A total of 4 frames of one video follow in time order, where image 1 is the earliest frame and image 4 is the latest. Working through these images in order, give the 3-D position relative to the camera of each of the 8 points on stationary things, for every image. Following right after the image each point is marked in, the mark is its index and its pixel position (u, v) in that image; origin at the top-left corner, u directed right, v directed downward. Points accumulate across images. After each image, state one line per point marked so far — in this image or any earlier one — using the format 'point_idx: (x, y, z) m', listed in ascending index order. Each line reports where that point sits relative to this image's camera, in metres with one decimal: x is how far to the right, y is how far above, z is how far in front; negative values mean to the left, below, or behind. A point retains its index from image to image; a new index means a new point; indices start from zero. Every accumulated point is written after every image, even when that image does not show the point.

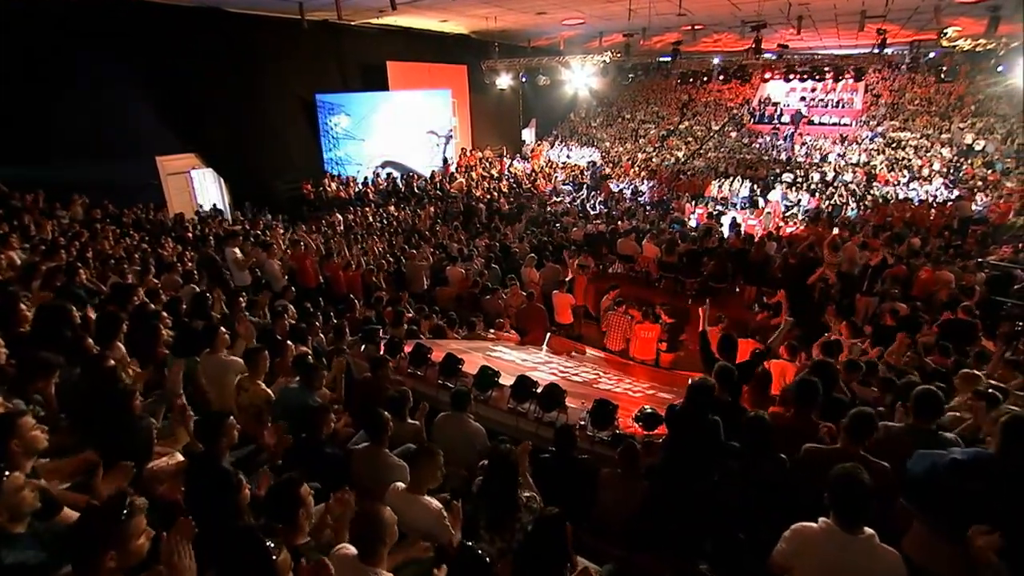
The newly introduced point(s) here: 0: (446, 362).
0: (-0.5, -0.6, +3.9) m
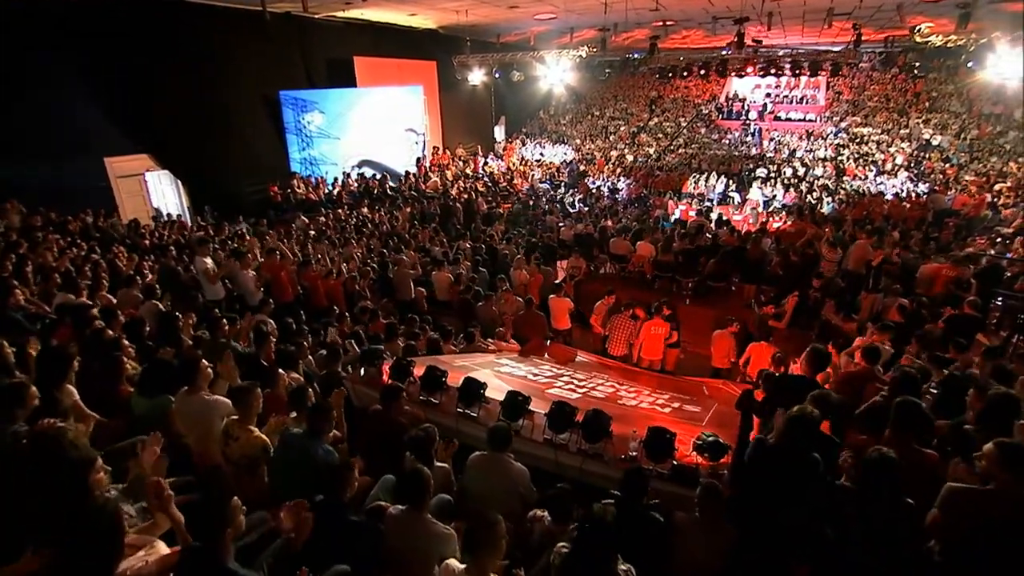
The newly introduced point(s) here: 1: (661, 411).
0: (-0.3, -0.6, +3.4) m
1: (+1.2, -1.0, +4.3) m
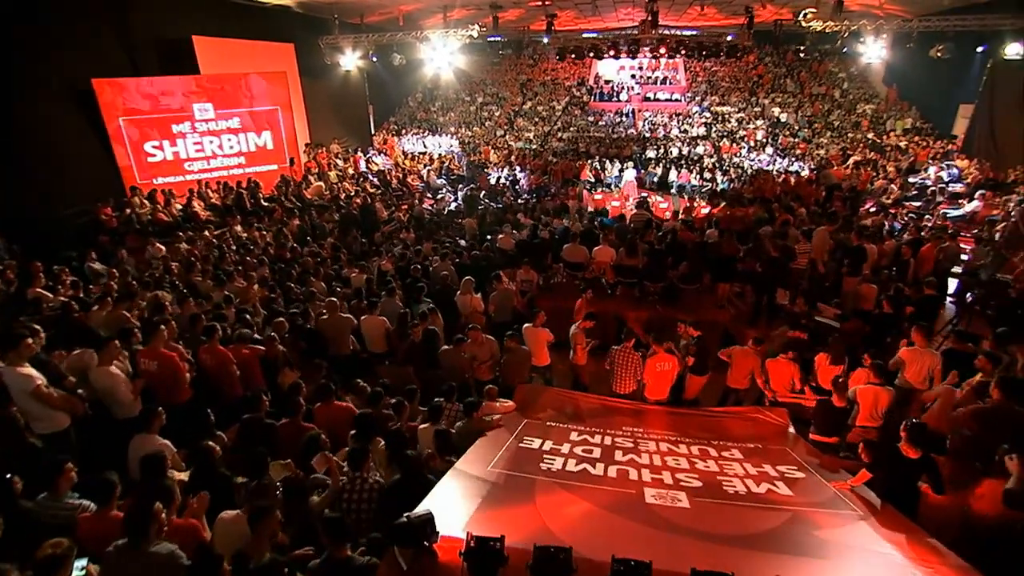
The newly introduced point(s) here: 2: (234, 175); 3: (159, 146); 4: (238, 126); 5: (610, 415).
0: (+0.4, -1.1, +2.0) m
1: (+1.7, -1.3, +3.3) m
2: (-6.3, +2.6, +11.9) m
3: (-7.0, +2.8, +10.4) m
4: (-6.2, +3.7, +11.9) m
5: (+1.0, -1.2, +5.0) m
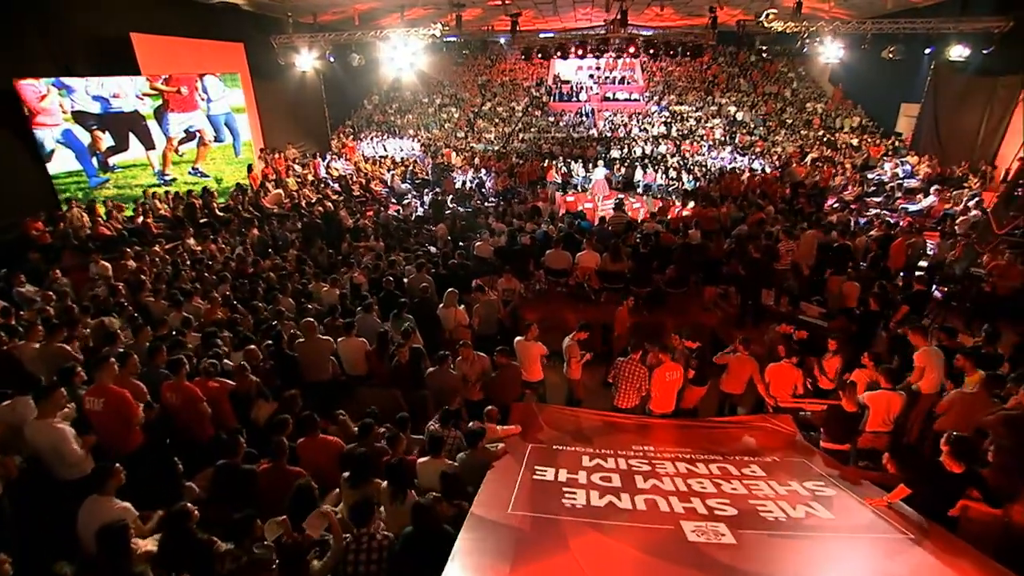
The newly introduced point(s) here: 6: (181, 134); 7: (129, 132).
0: (+0.6, -1.2, +1.7) m
1: (+1.8, -1.3, +3.1) m
2: (-6.9, +2.2, +11.1) m
3: (-7.6, +2.4, +9.5) m
4: (-6.9, +3.3, +11.1) m
5: (+0.9, -1.3, +4.8) m
6: (-7.0, +3.2, +10.7) m
7: (-7.4, +2.9, +9.7) m
